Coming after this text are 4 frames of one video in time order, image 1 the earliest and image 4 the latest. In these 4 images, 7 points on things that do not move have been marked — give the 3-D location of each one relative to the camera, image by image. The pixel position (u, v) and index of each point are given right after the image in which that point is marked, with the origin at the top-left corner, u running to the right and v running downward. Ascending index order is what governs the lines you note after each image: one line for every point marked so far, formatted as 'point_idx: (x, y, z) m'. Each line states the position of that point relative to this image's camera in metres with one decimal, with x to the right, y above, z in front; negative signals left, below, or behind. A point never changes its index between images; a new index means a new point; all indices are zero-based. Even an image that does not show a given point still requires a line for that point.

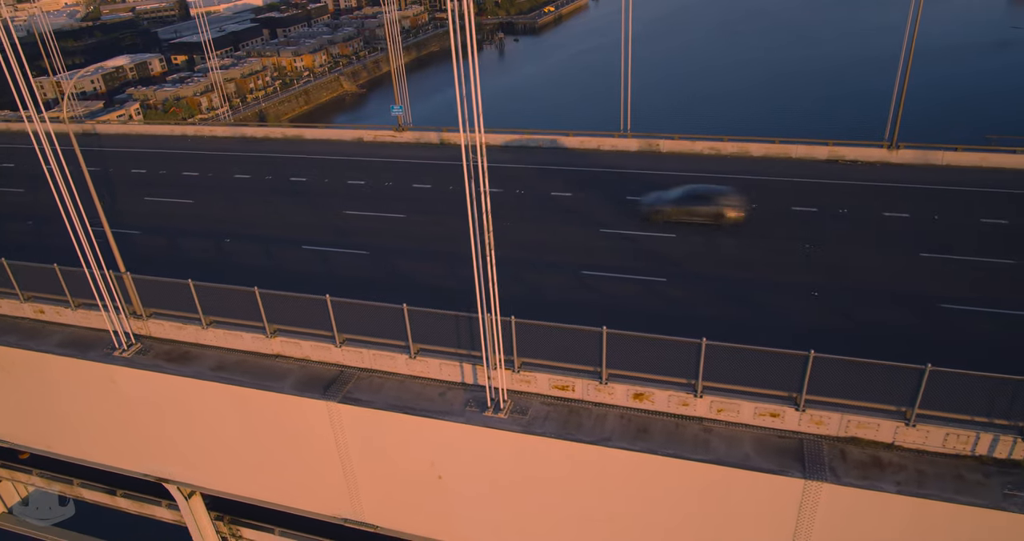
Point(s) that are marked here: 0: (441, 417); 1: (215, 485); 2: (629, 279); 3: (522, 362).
0: (-1.6, -3.1, +13.9) m
1: (-7.7, -5.6, +17.2) m
2: (+3.2, -0.2, +18.0) m
3: (+0.1, -1.9, +14.3) m
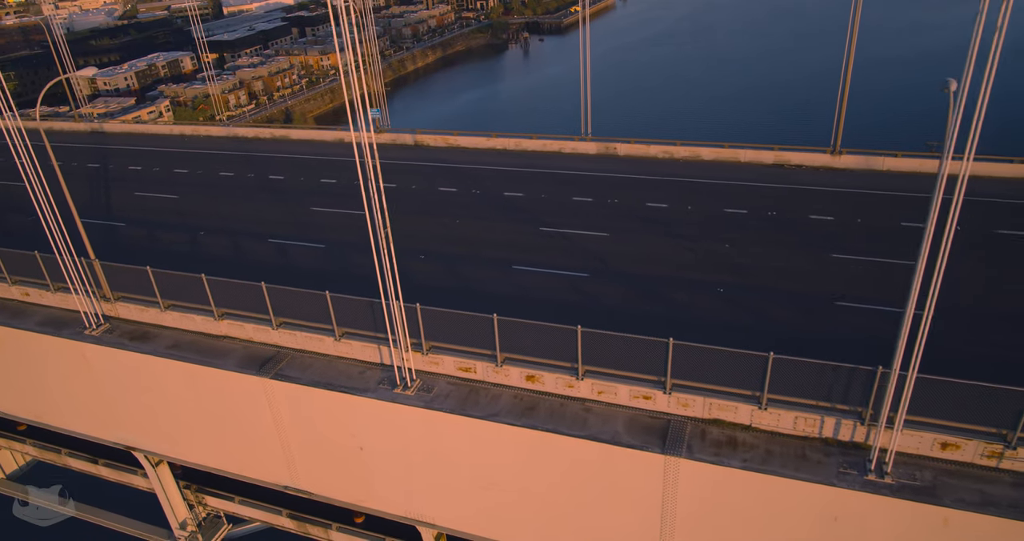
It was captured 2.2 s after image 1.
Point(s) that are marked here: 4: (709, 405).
0: (-3.7, -2.8, +15.5) m
1: (-9.7, -5.3, +19.0) m
2: (+1.2, -0.1, +19.3) m
3: (-2.0, -1.8, +15.7) m
4: (+4.0, -2.8, +13.5) m
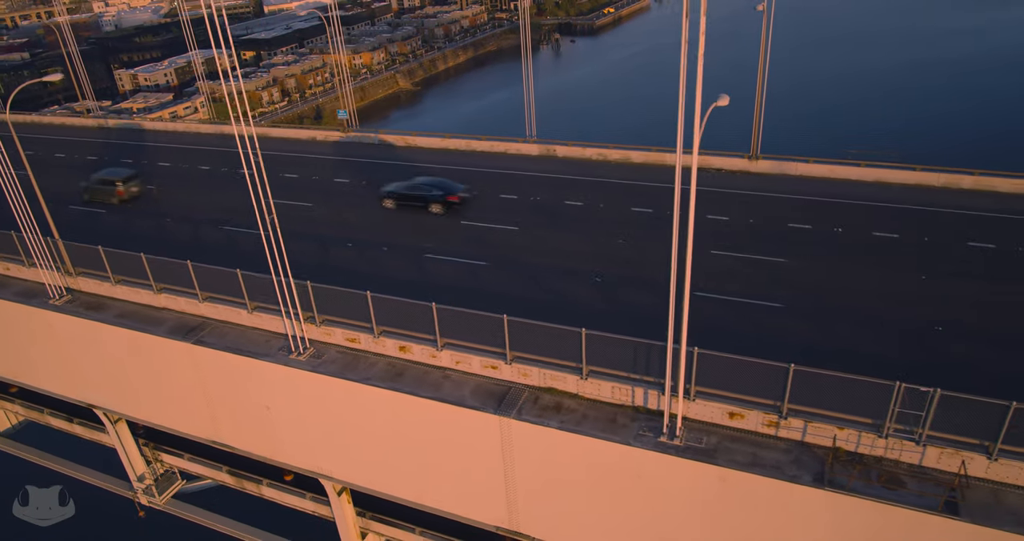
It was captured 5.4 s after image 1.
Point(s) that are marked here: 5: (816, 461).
0: (-6.9, -2.3, +17.9) m
1: (-12.8, -4.6, +21.7) m
2: (-1.7, +0.3, +21.5) m
3: (-5.1, -1.3, +18.1) m
4: (+0.7, -2.5, +15.6) m
5: (+6.2, -3.9, +13.4) m
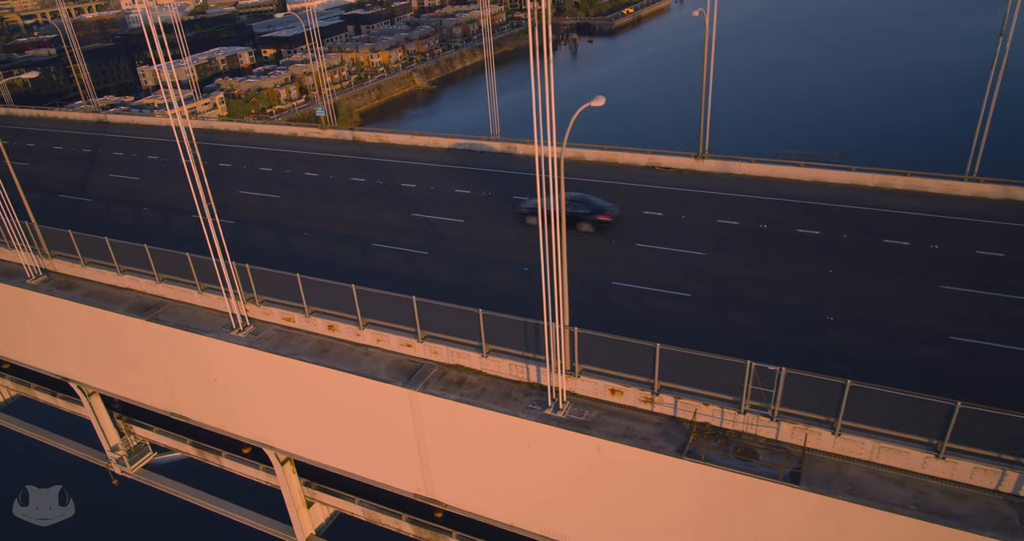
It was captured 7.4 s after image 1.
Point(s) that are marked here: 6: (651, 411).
0: (-9.1, -1.9, +19.5) m
1: (-14.9, -4.0, +23.5) m
2: (-3.8, +0.7, +22.9) m
3: (-7.3, -0.9, +19.6) m
4: (-1.6, -2.1, +16.9) m
5: (+3.8, -3.6, +14.6) m
6: (+3.2, -3.3, +15.2) m
